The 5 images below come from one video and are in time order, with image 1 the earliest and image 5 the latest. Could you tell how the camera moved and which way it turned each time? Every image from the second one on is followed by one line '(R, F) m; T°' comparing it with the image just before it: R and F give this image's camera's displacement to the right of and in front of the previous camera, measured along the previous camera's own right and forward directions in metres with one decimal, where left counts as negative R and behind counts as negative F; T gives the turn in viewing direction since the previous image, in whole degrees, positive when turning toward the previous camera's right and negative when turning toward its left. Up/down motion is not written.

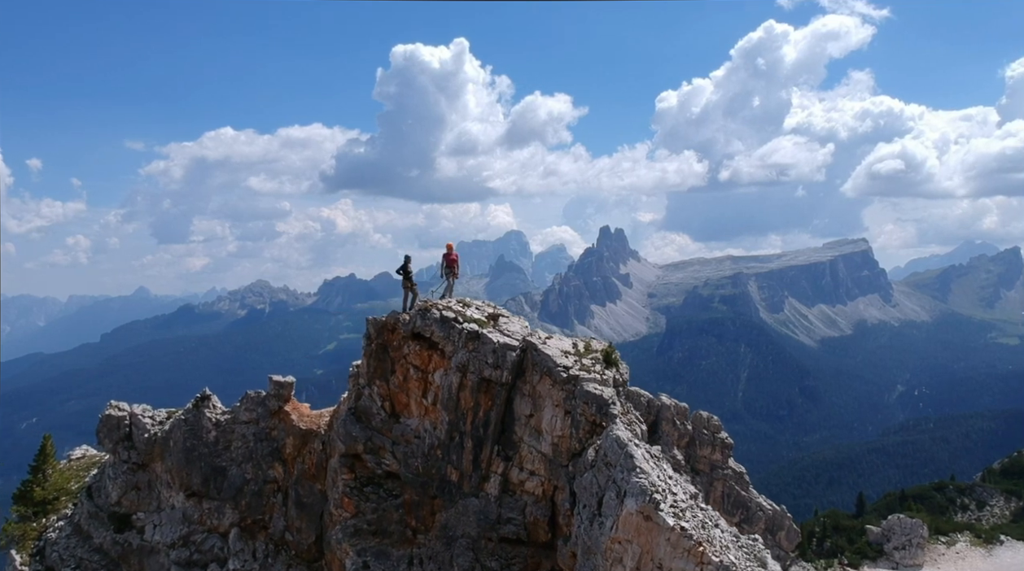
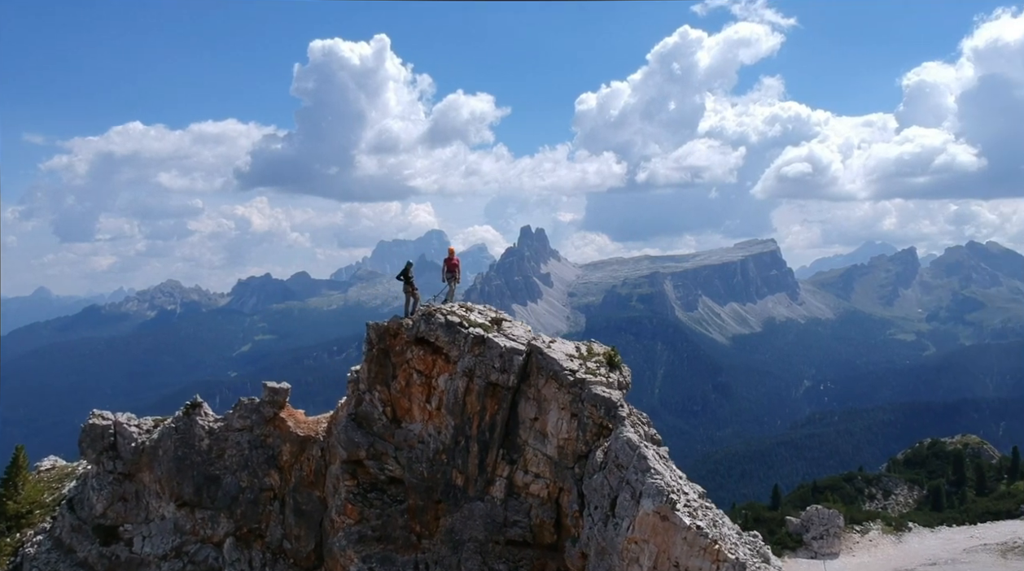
(-4.5, -0.2) m; +5°
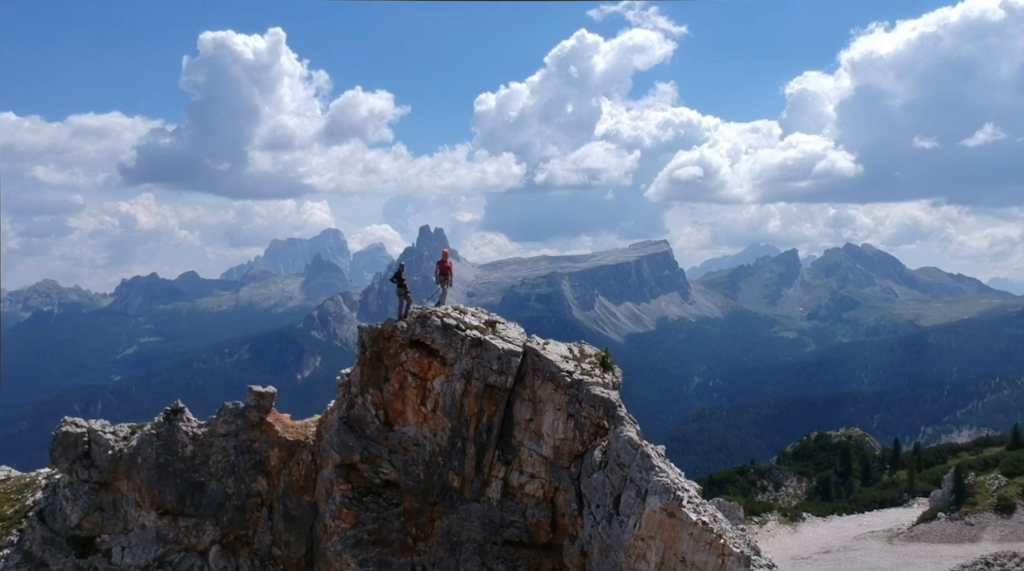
(-5.3, -0.3) m; +6°
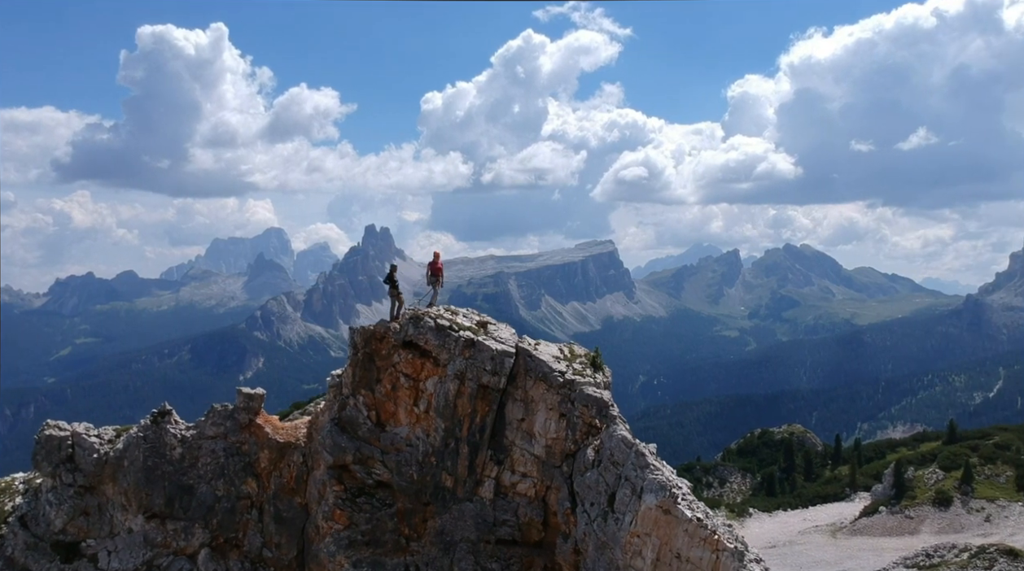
(-2.5, -0.4) m; +3°
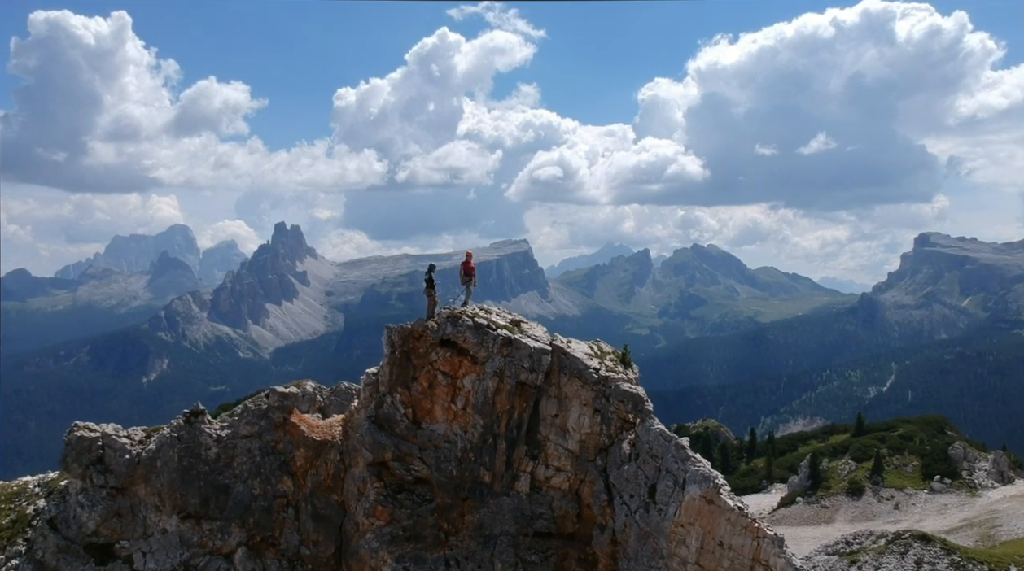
(-6.8, -1.0) m; +6°
